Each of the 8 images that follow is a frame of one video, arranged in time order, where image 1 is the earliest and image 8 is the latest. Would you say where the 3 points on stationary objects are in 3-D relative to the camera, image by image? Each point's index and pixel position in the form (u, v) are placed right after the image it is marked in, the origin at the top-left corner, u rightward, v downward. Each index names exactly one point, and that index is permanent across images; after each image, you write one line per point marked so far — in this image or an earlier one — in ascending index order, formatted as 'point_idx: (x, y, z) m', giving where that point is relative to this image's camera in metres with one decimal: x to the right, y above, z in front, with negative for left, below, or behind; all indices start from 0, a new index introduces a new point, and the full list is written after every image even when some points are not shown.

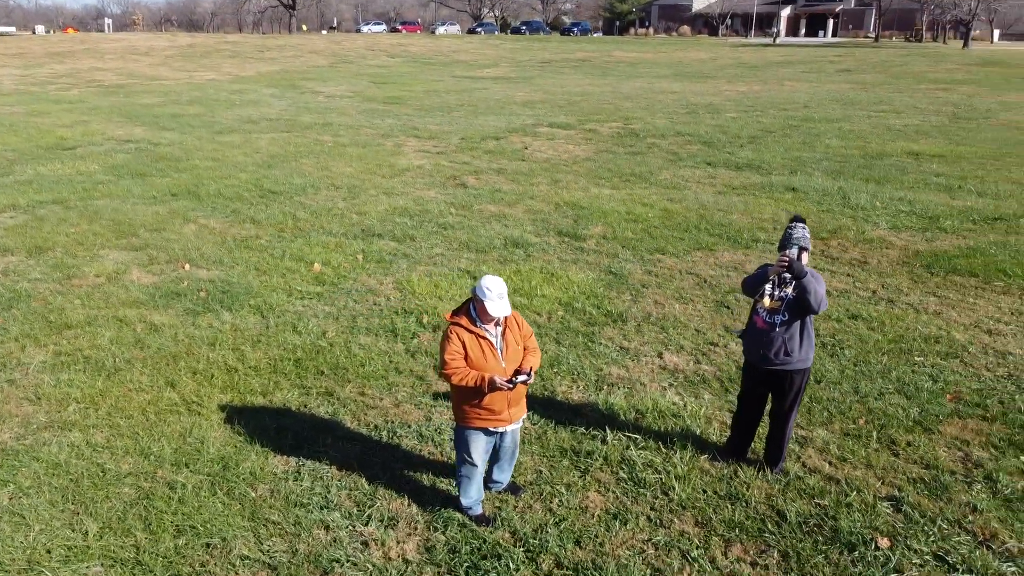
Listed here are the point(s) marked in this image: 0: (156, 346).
0: (-2.5, -0.5, +4.9) m
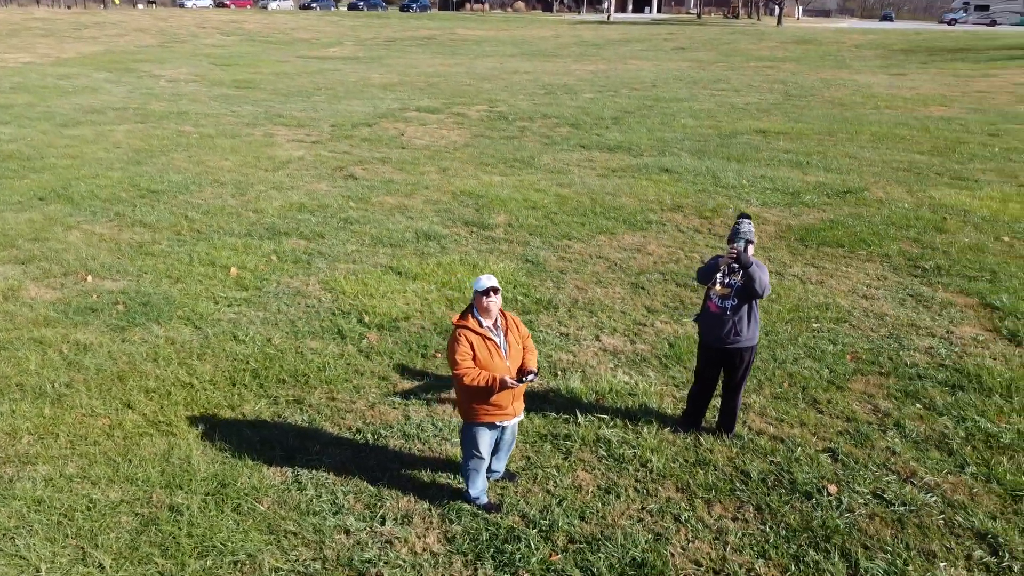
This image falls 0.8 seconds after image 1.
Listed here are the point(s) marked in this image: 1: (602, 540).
0: (-2.7, -0.6, +4.5) m
1: (+0.5, -1.3, +3.6) m
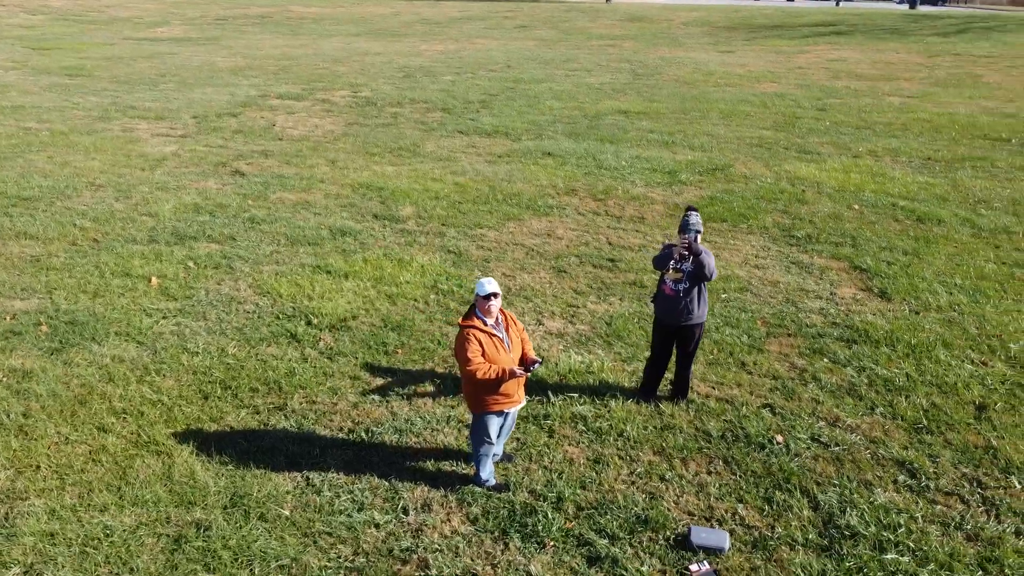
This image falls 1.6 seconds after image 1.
0: (-2.8, -0.7, +4.2) m
1: (+0.6, -1.3, +3.9) m
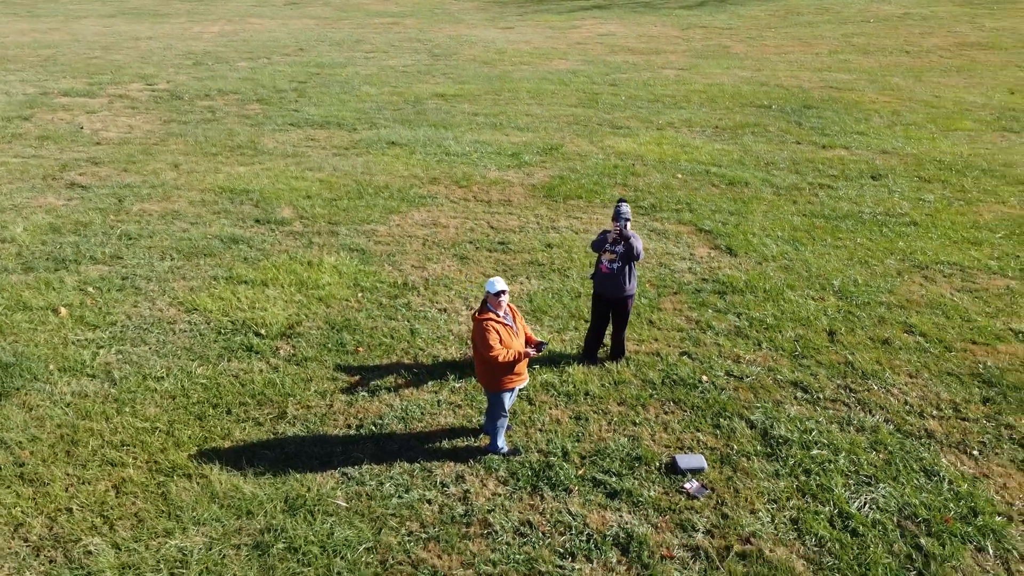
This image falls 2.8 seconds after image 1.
0: (-2.8, -1.0, +3.9) m
1: (+0.6, -1.1, +4.7) m
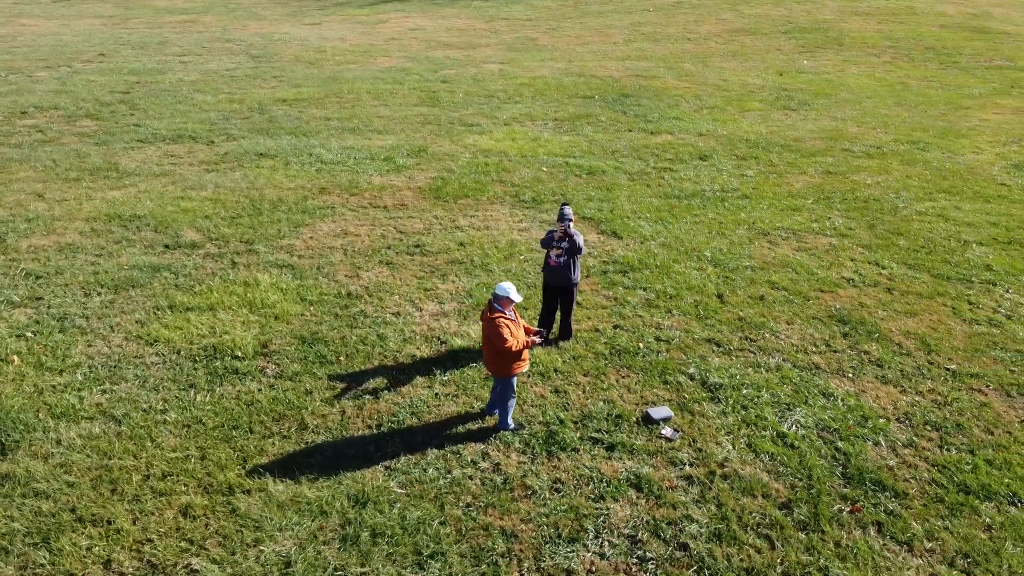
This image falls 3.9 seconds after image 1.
0: (-2.5, -1.2, +4.0) m
1: (+0.6, -1.0, +5.4) m
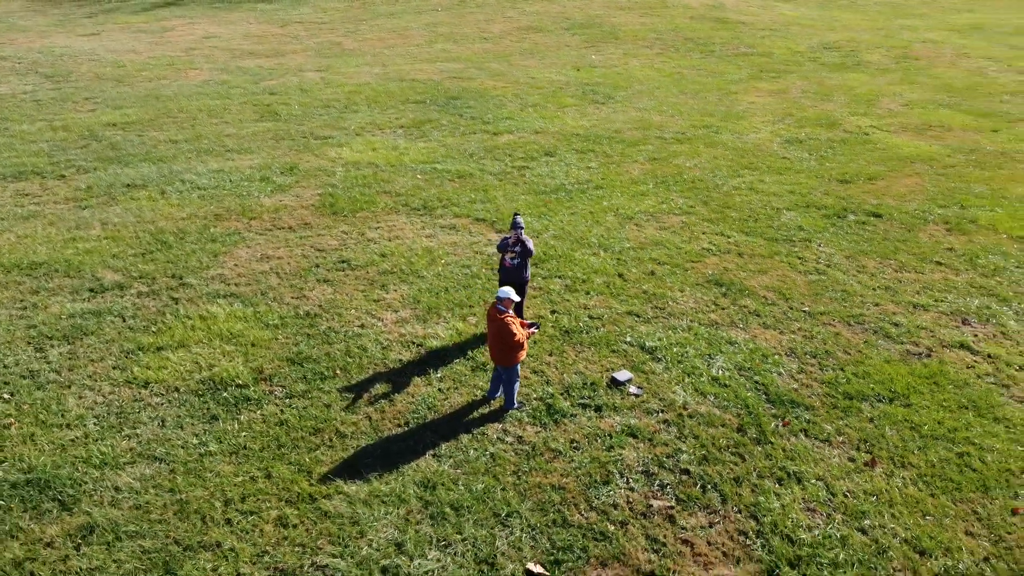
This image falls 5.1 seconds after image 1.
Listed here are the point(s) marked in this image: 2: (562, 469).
0: (-2.1, -1.5, +4.2) m
1: (+0.6, -0.9, +6.4) m
2: (+0.4, -1.4, +5.3) m
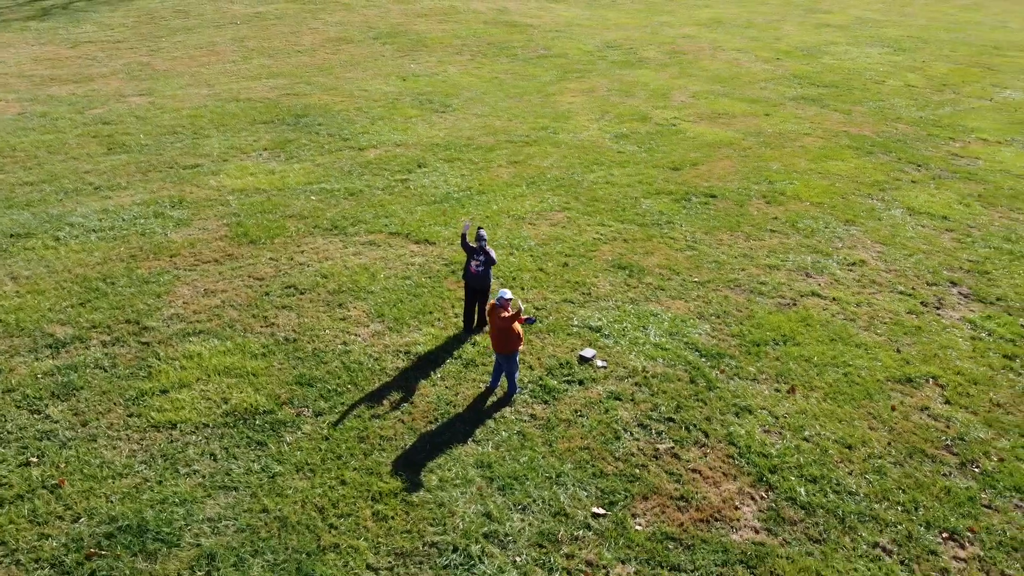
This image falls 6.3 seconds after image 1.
0: (-1.4, -1.7, +4.5) m
1: (+0.4, -0.9, +7.3) m
2: (+0.6, -1.3, +6.2) m
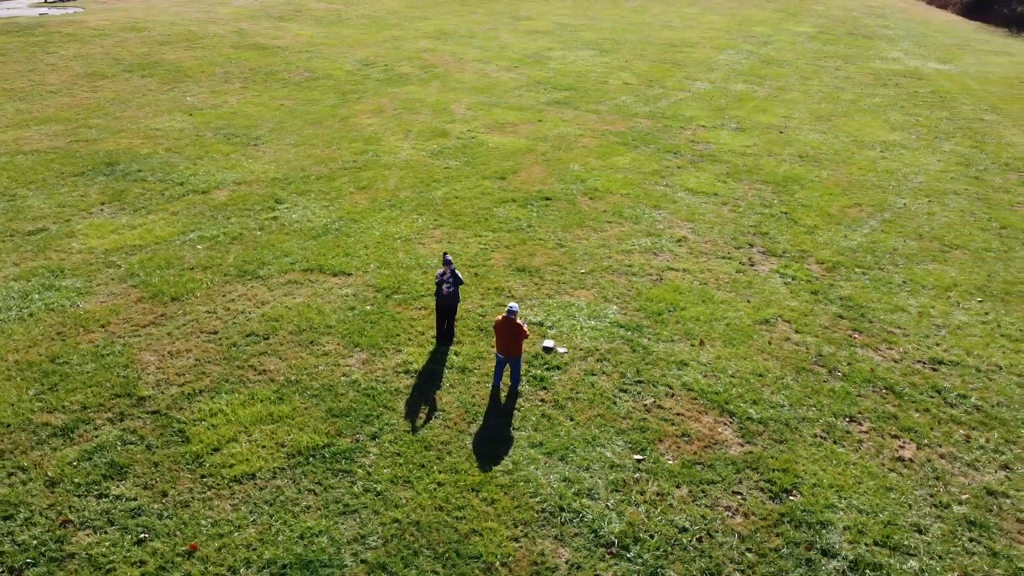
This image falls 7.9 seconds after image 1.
0: (-0.6, -1.9, +5.3) m
1: (+0.3, -0.9, +8.6) m
2: (+0.8, -1.3, +7.6) m
